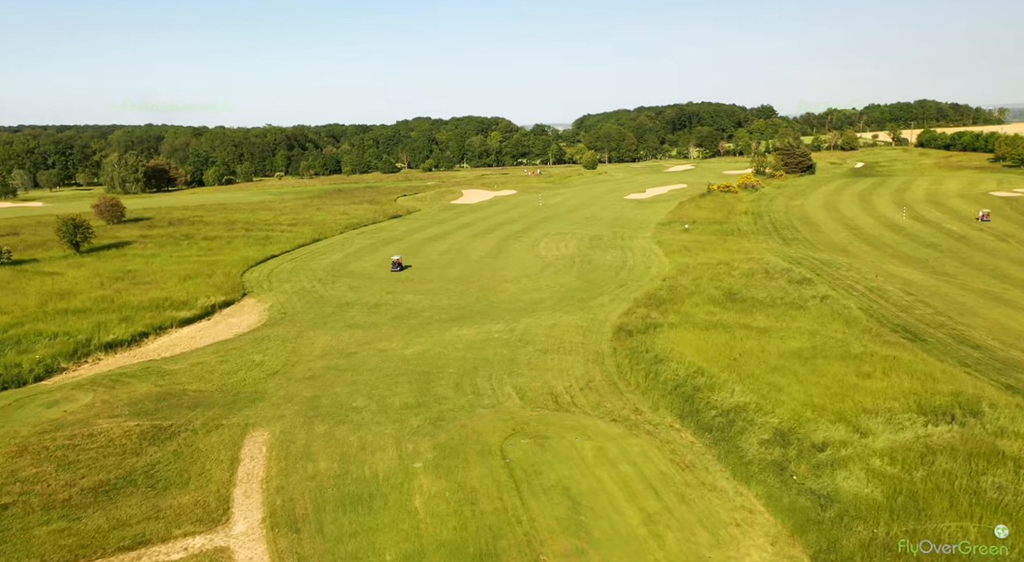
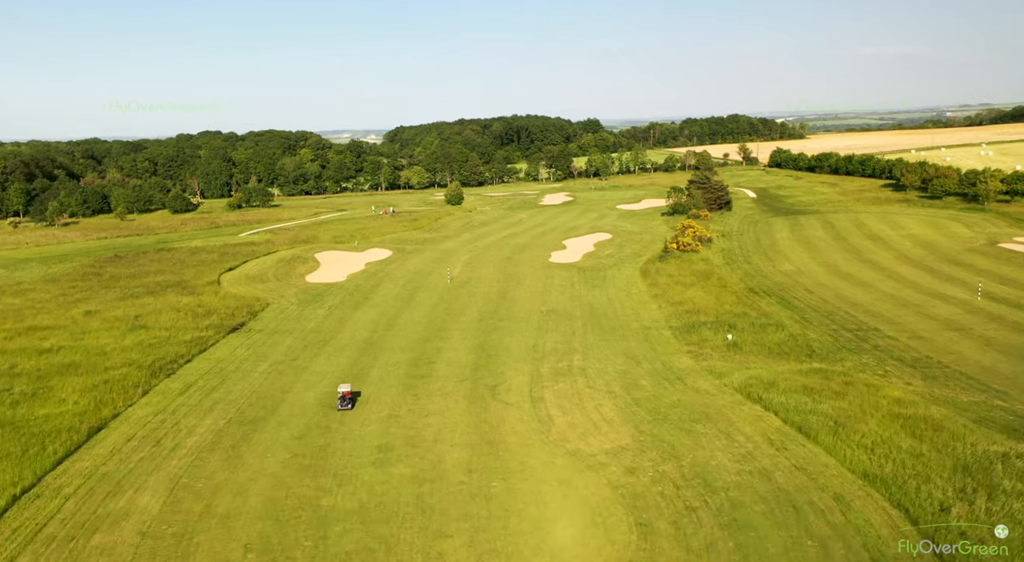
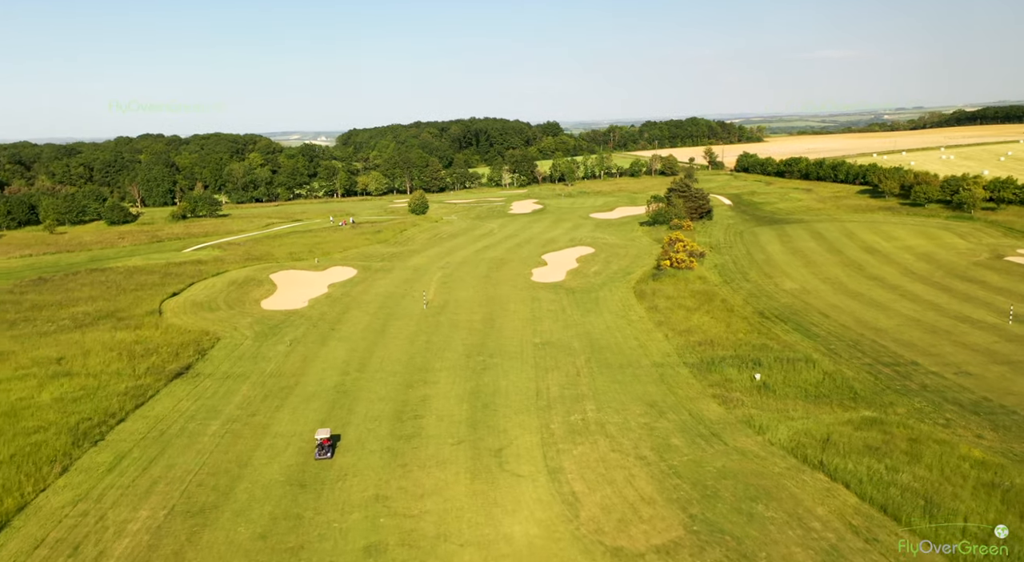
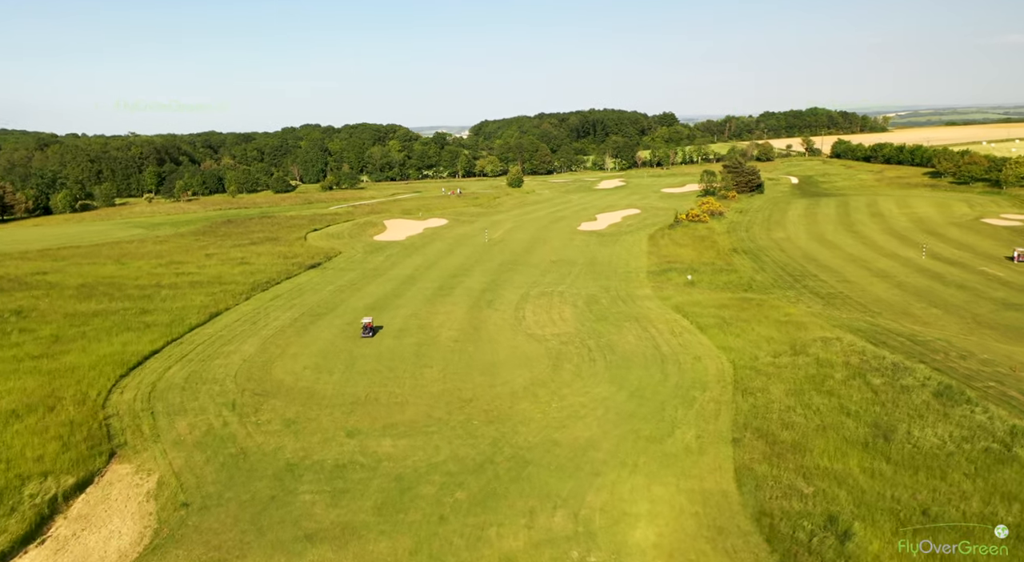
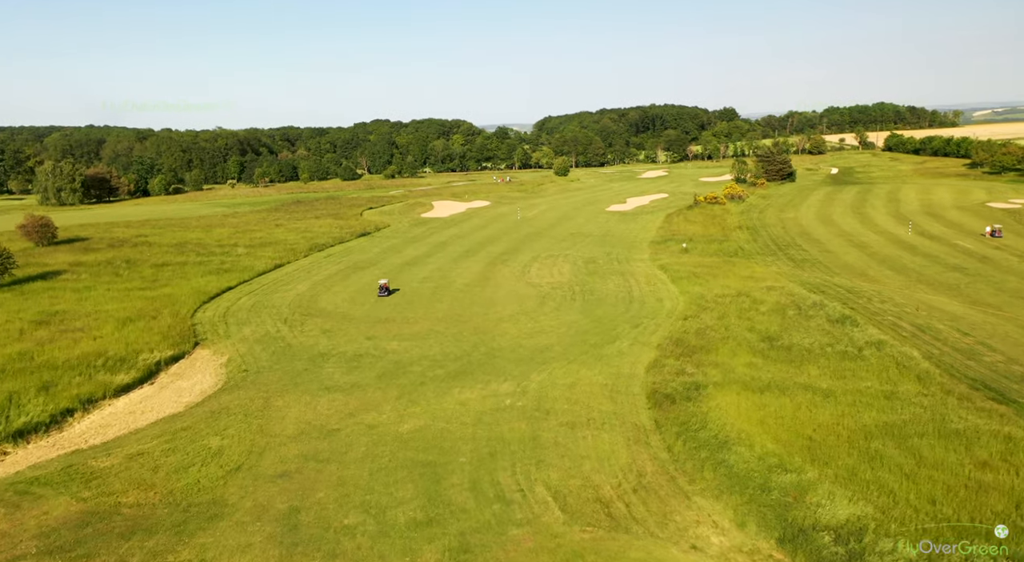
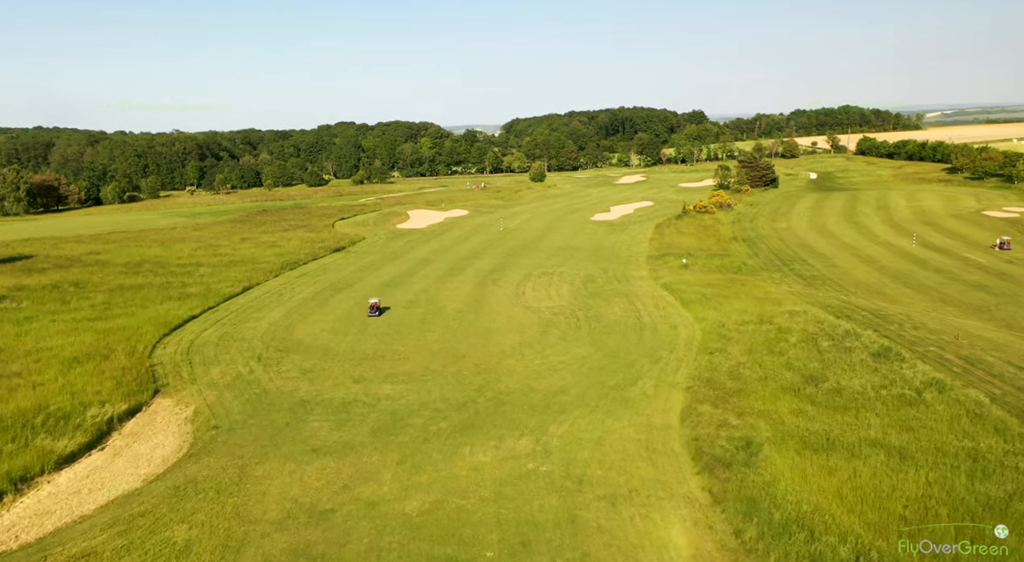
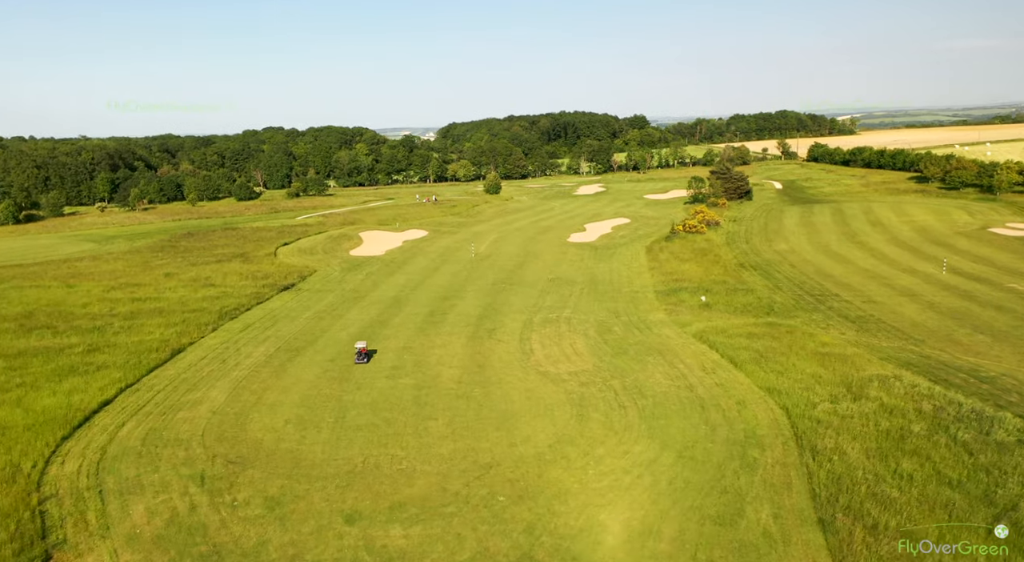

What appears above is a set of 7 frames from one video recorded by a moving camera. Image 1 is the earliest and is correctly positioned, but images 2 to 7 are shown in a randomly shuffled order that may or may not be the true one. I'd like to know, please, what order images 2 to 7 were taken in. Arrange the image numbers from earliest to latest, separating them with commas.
5, 6, 4, 7, 2, 3
